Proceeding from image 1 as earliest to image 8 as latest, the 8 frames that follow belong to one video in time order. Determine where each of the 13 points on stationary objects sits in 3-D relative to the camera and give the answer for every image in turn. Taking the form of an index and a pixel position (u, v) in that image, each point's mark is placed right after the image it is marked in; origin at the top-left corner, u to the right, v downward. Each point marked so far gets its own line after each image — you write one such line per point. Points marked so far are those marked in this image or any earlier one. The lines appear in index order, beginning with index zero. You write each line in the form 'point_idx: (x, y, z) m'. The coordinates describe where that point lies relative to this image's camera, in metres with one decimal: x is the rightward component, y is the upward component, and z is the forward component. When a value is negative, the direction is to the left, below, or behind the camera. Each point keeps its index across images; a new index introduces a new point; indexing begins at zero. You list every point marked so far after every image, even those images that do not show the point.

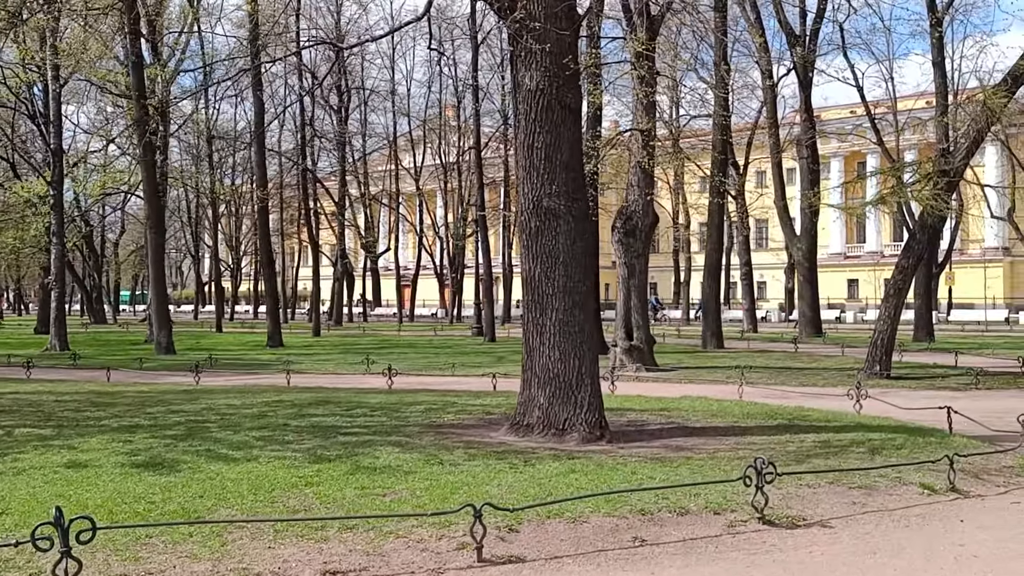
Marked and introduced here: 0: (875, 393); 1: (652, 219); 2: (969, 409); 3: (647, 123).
0: (+4.9, -1.5, +13.0) m
1: (+2.8, +1.4, +18.9) m
2: (+5.6, -1.5, +12.0) m
3: (+2.6, +3.2, +18.4) m
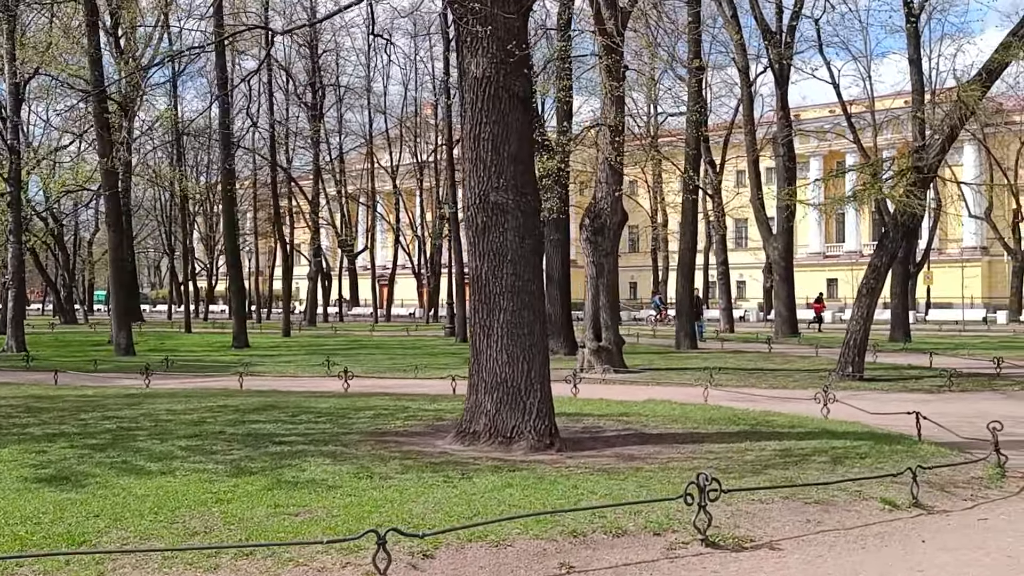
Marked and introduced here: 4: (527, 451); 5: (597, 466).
0: (+4.3, -1.4, +12.6) m
1: (+2.1, +1.4, +18.4) m
2: (+5.1, -1.5, +11.6) m
3: (+1.9, +3.2, +17.9) m
4: (+0.1, -1.4, +8.4) m
5: (+0.7, -1.4, +7.5) m
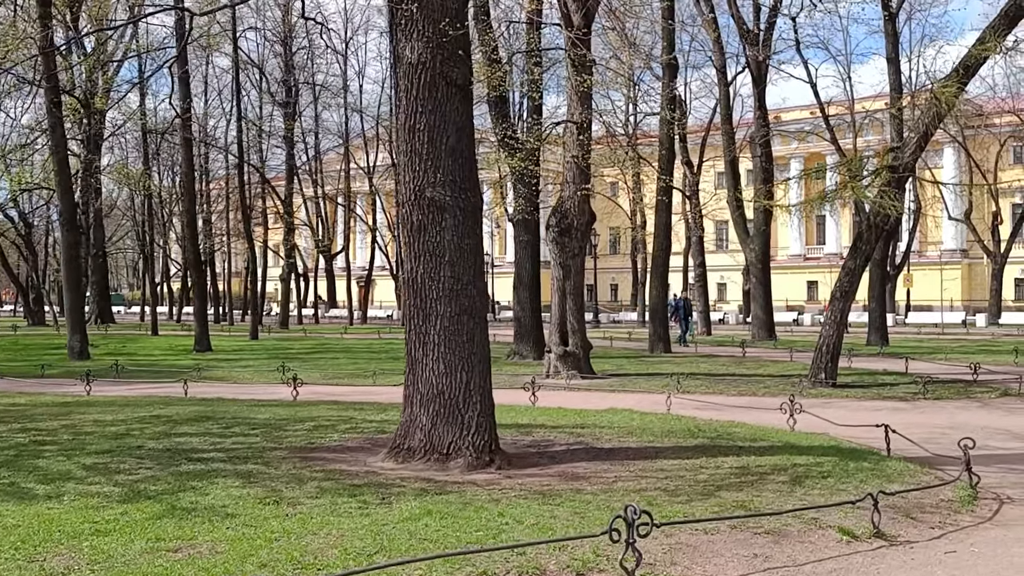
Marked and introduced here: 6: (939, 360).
0: (+3.8, -1.5, +12.0) m
1: (+1.4, +1.3, +17.8) m
2: (+4.5, -1.6, +11.0) m
3: (+1.2, +3.1, +17.3) m
4: (-0.4, -1.5, +7.7) m
5: (+0.2, -1.4, +6.8) m
6: (+8.8, -1.5, +19.9) m
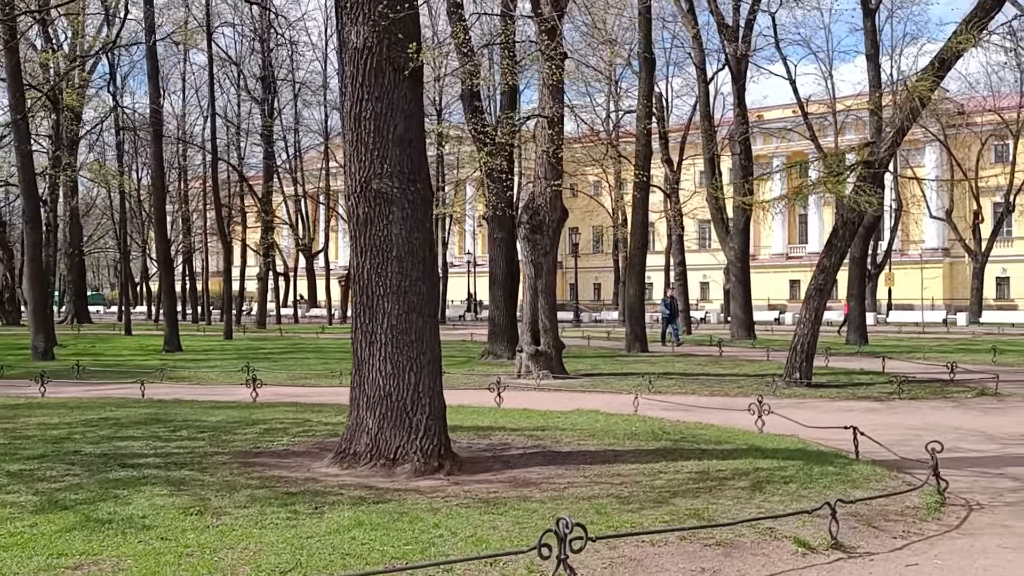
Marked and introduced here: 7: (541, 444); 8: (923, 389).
0: (+3.3, -1.5, +11.7) m
1: (+0.9, +1.4, +17.5) m
2: (+4.1, -1.5, +10.7) m
3: (+0.7, +3.1, +16.9) m
4: (-0.8, -1.4, +7.3) m
5: (-0.2, -1.4, +6.4) m
6: (+8.2, -1.5, +19.6) m
7: (+0.3, -1.4, +8.8) m
8: (+6.3, -1.5, +14.7) m
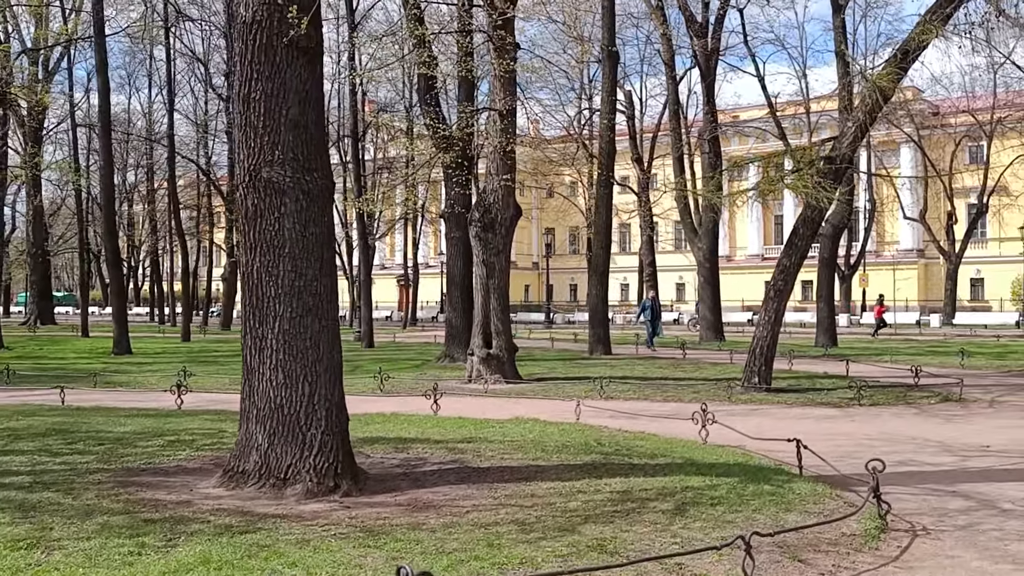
0: (+2.6, -1.5, +11.0) m
1: (0.0, +1.4, +16.8) m
2: (+3.4, -1.6, +10.1) m
3: (-0.1, +3.1, +16.2) m
4: (-1.4, -1.4, +6.6) m
5: (-0.9, -1.4, +5.7) m
6: (+7.3, -1.5, +19.0) m
7: (-0.4, -1.4, +8.1) m
8: (+5.5, -1.6, +14.1) m
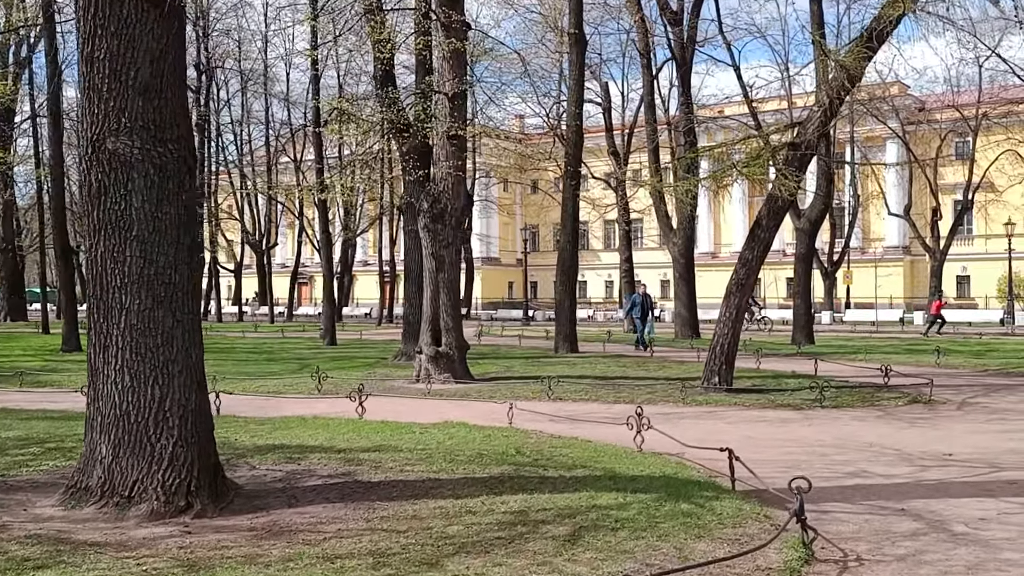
0: (+1.8, -1.4, +10.2) m
1: (-0.8, +1.5, +15.9) m
2: (+2.6, -1.5, +9.2) m
3: (-0.9, +3.2, +15.3) m
4: (-2.2, -1.4, +5.7) m
5: (-1.6, -1.3, +4.8) m
6: (+6.5, -1.4, +18.2) m
7: (-1.2, -1.4, +7.2) m
8: (+4.7, -1.5, +13.3) m
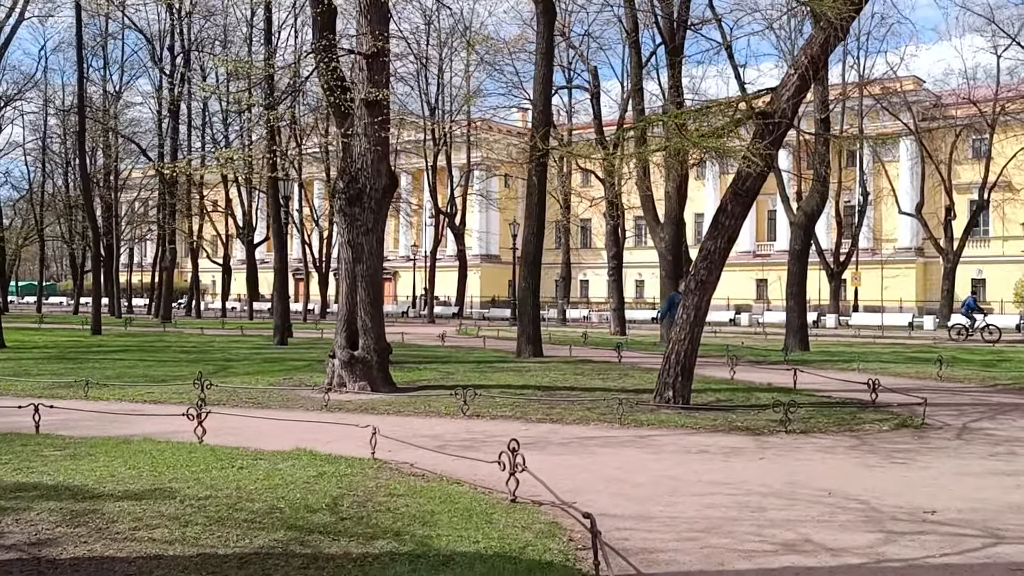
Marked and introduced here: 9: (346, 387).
0: (+0.7, -1.3, +8.0) m
1: (-1.8, +1.5, +13.7) m
2: (+1.5, -1.4, +7.0) m
3: (-1.9, +3.3, +13.2) m
4: (-3.3, -1.3, +3.5) m
5: (-2.8, -1.2, +2.6) m
6: (+5.5, -1.4, +15.9) m
7: (-2.3, -1.3, +5.0) m
8: (+3.6, -1.5, +11.0) m
9: (-2.3, -1.4, +13.7) m
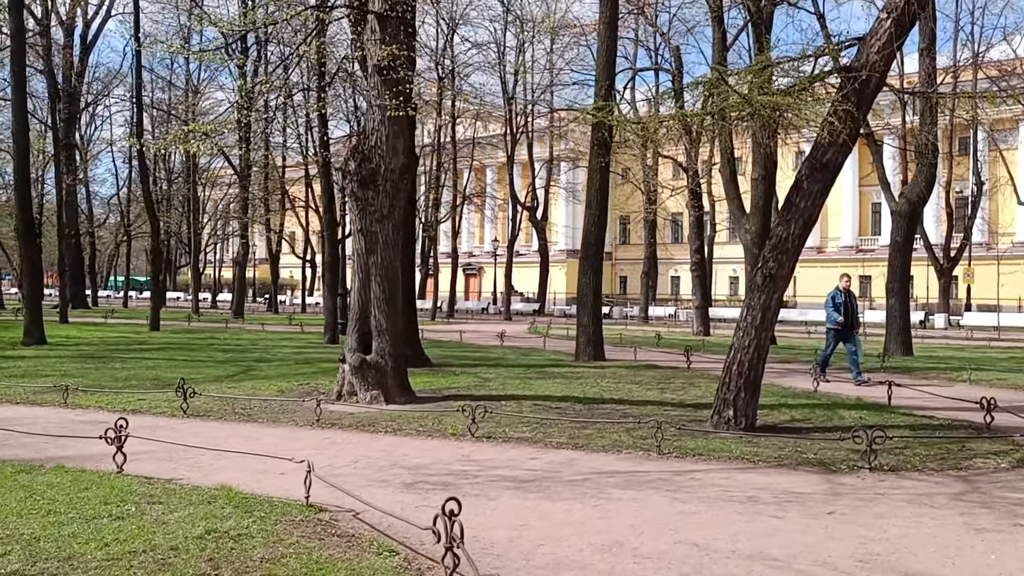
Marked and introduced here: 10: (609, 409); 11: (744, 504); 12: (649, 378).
0: (+0.6, -1.3, +6.0) m
1: (-1.3, +1.6, +11.9) m
2: (+1.3, -1.4, +4.9) m
3: (-1.5, +3.4, +11.4) m
4: (-3.9, -1.3, +2.0) m
5: (-3.4, -1.2, +1.0) m
6: (+6.1, -1.3, +13.4) m
7: (-2.7, -1.2, +3.3) m
8: (+3.8, -1.4, +8.7) m
9: (-1.9, -1.3, +12.0) m
10: (+1.1, -1.4, +11.2) m
11: (+1.6, -1.4, +6.4) m
12: (+2.2, -1.4, +14.9) m
